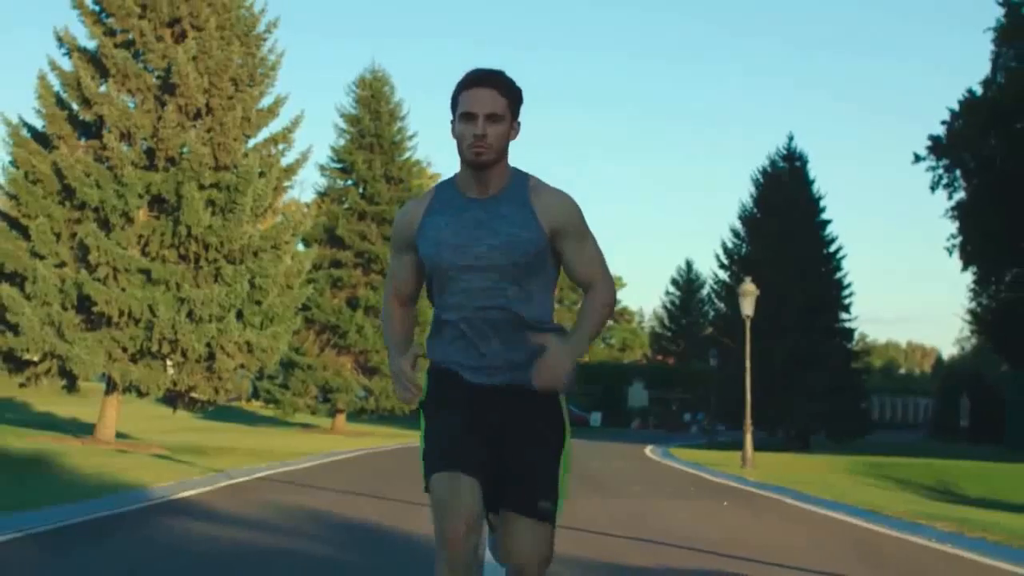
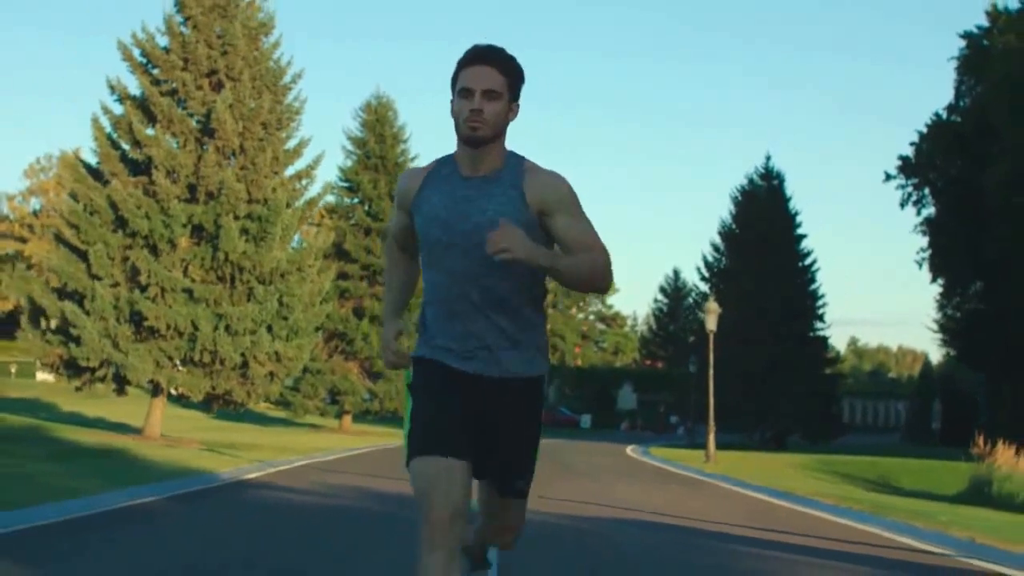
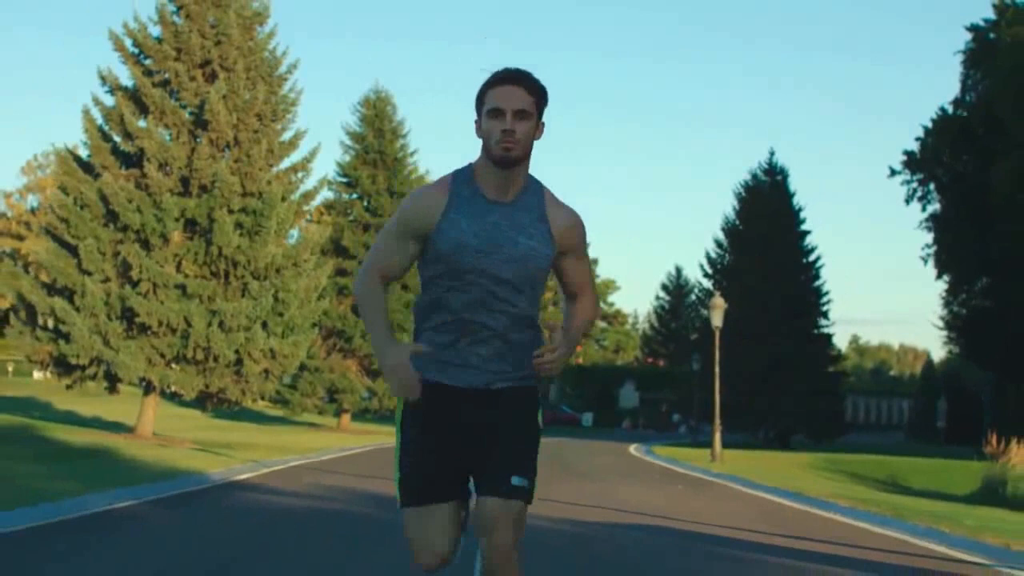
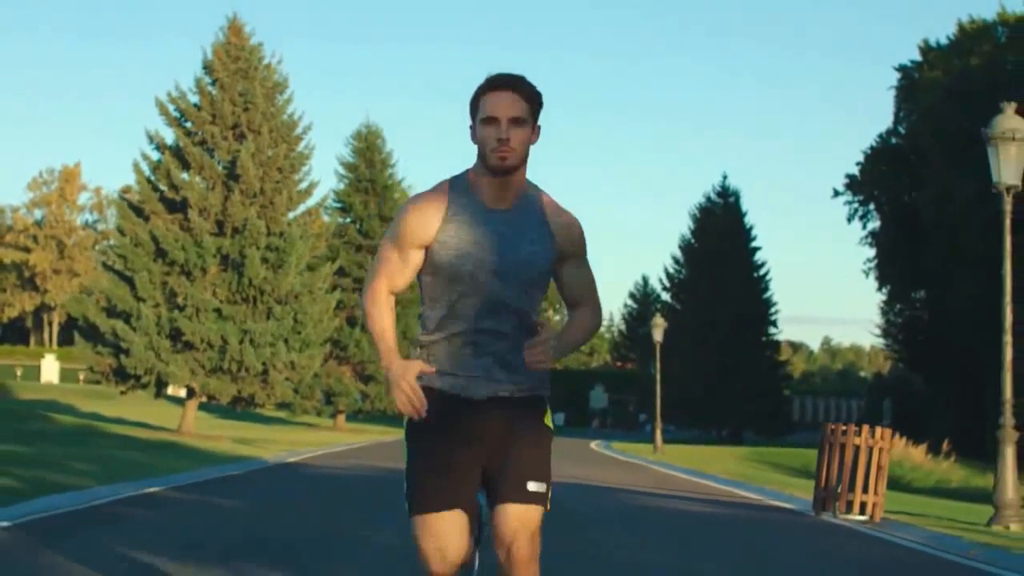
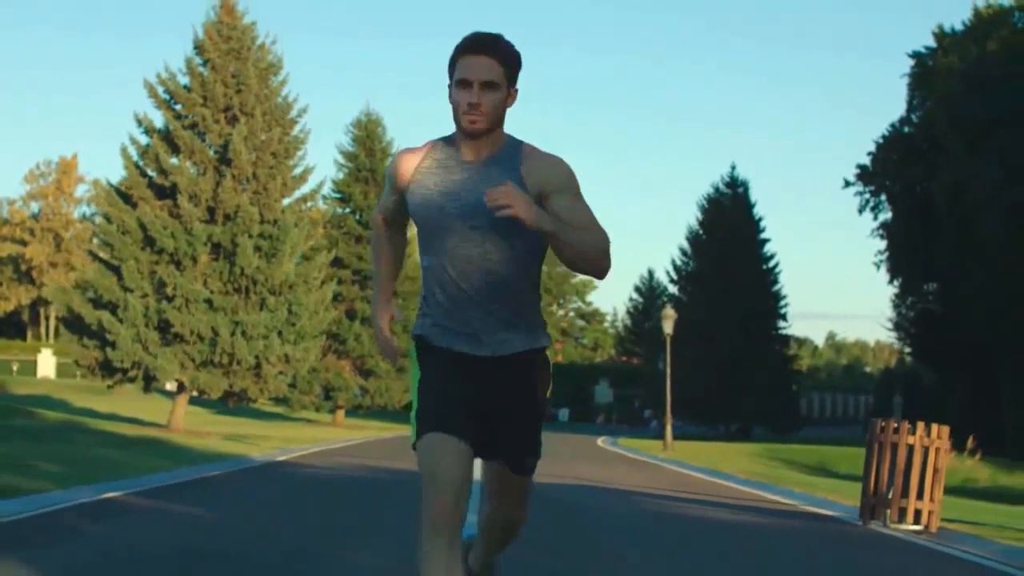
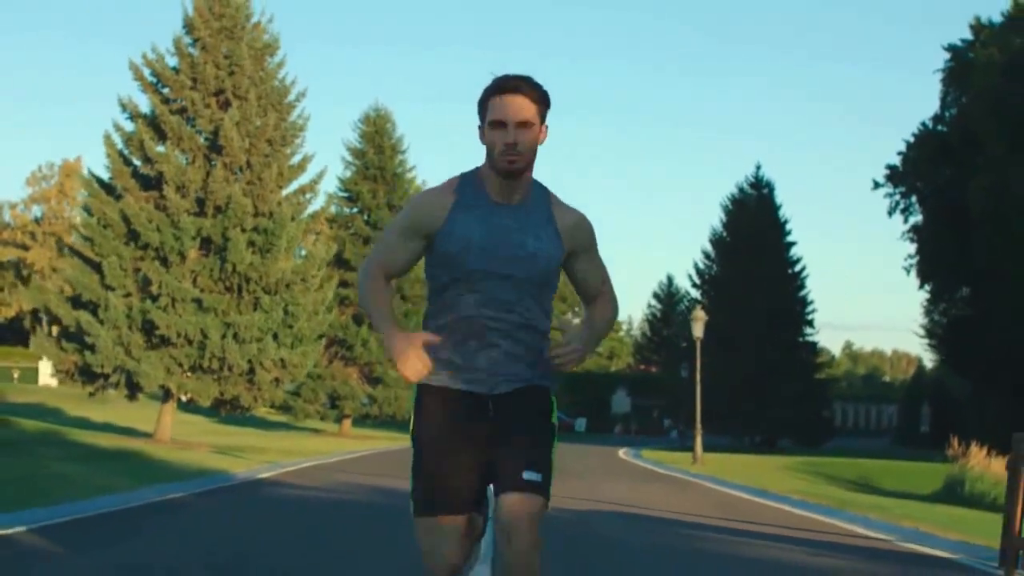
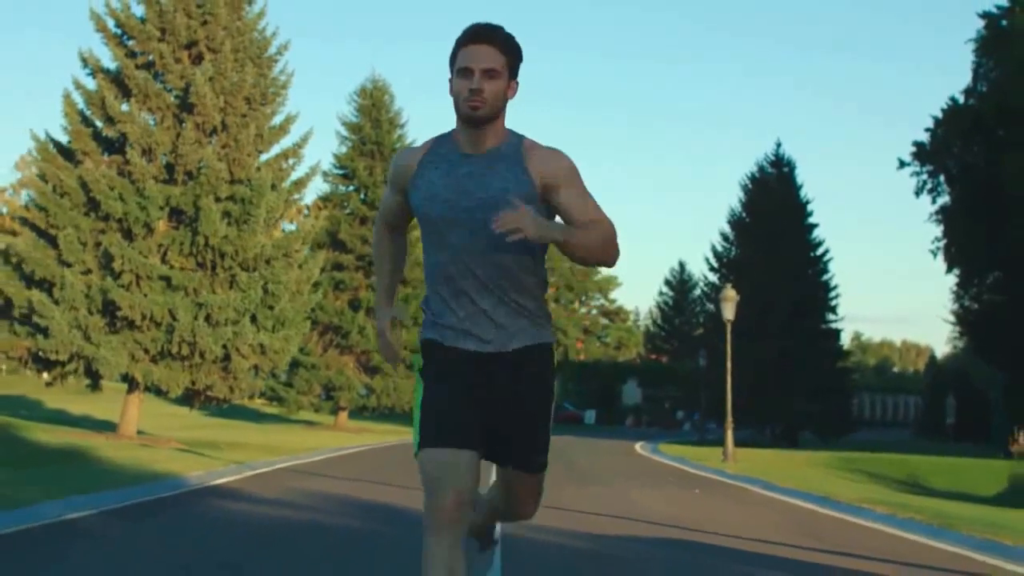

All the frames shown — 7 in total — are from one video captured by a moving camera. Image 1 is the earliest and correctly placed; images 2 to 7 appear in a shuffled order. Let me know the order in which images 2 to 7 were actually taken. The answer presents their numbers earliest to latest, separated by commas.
7, 3, 2, 6, 5, 4
